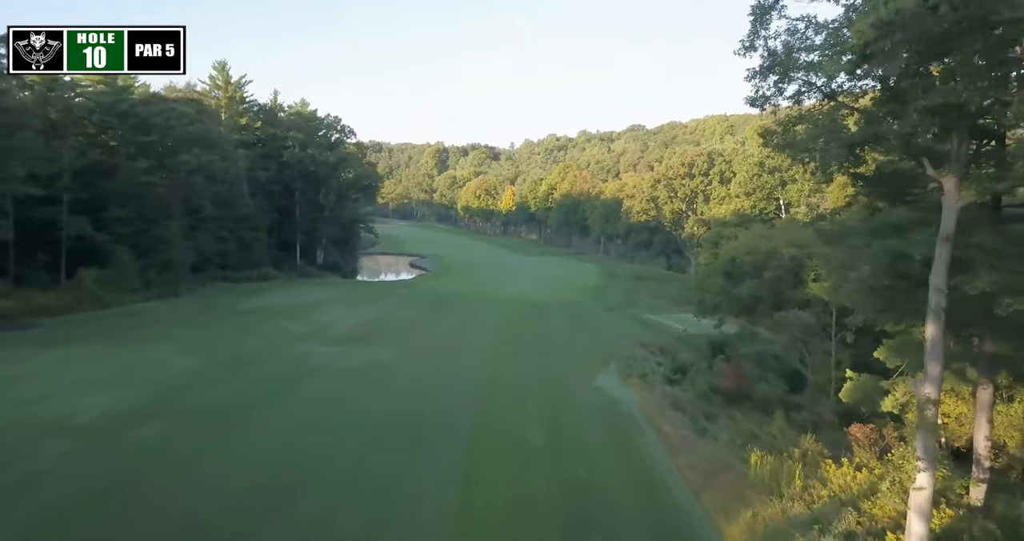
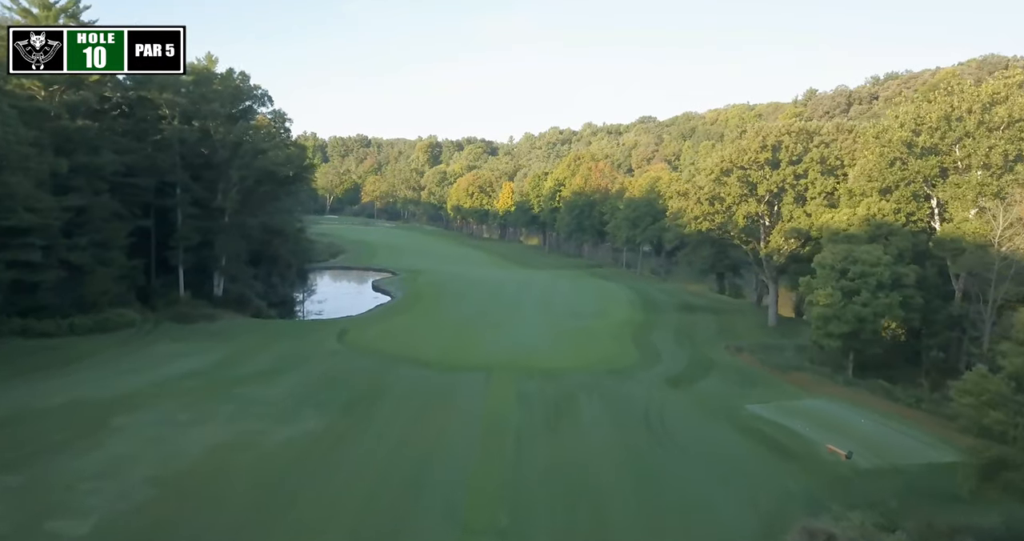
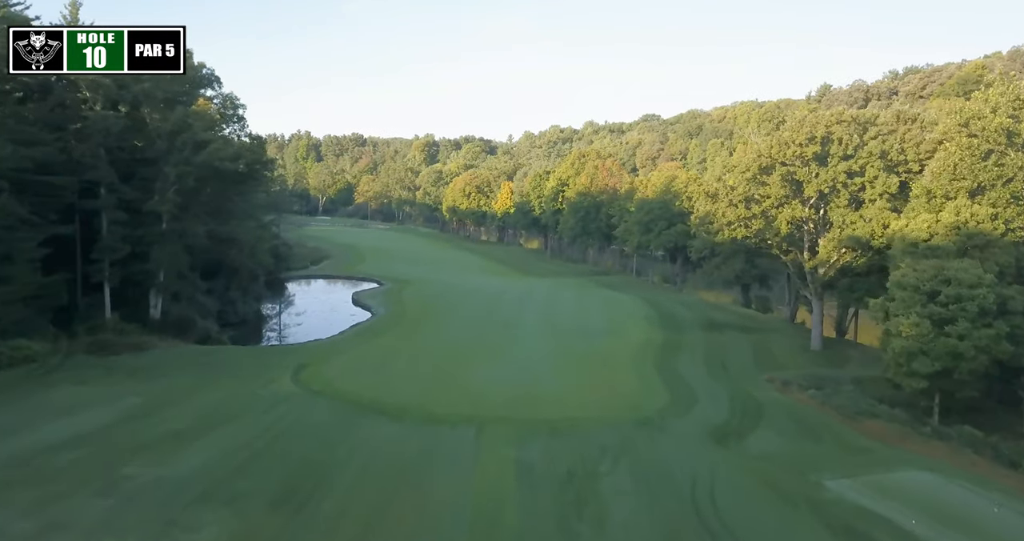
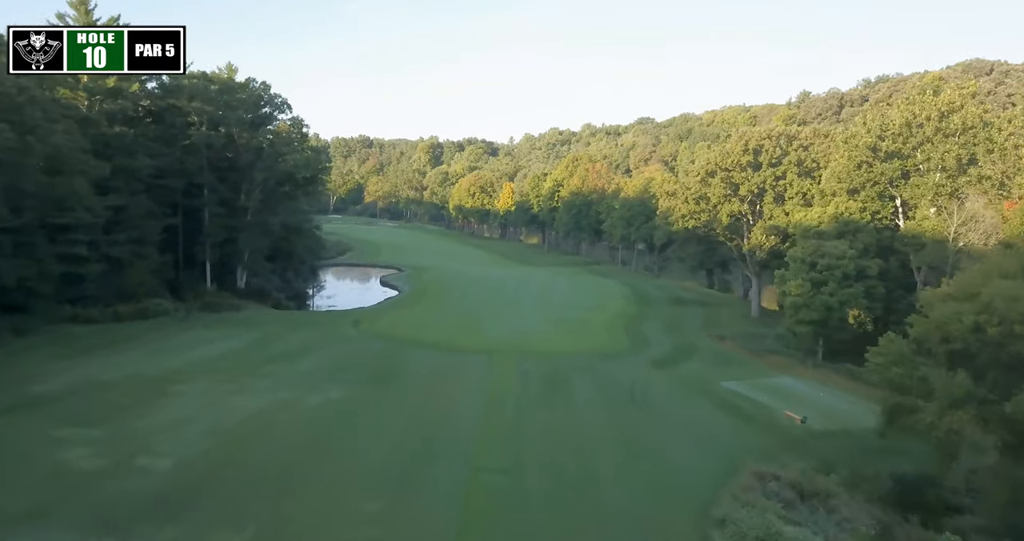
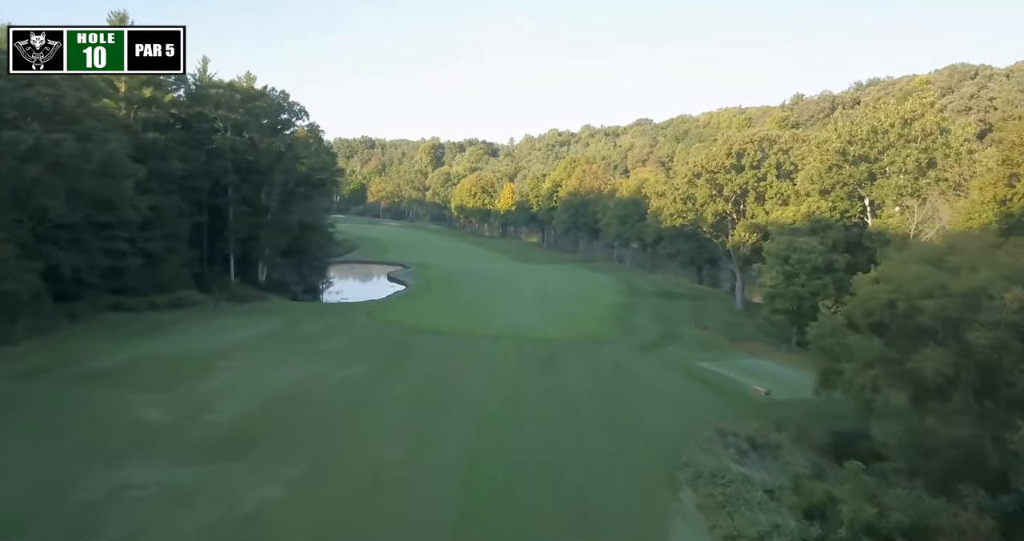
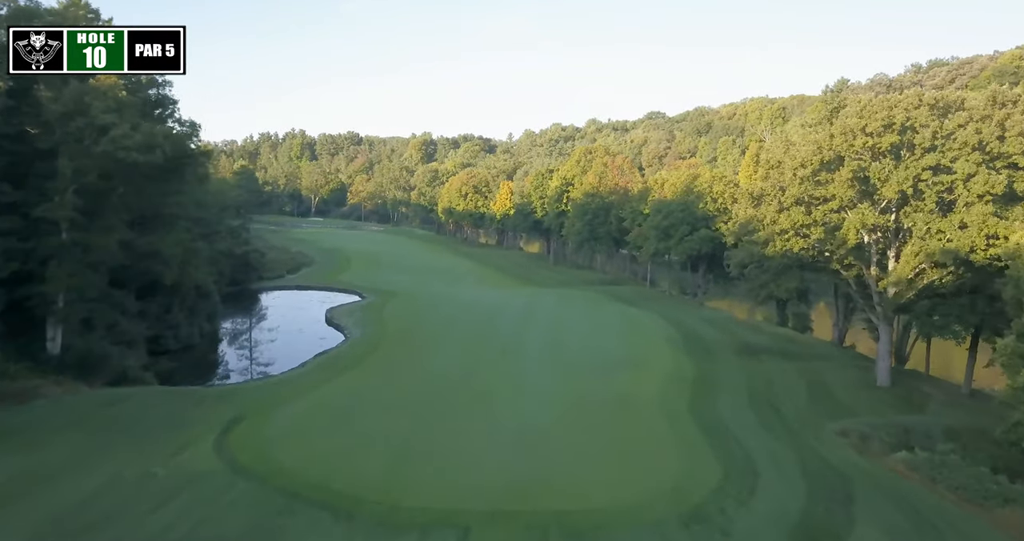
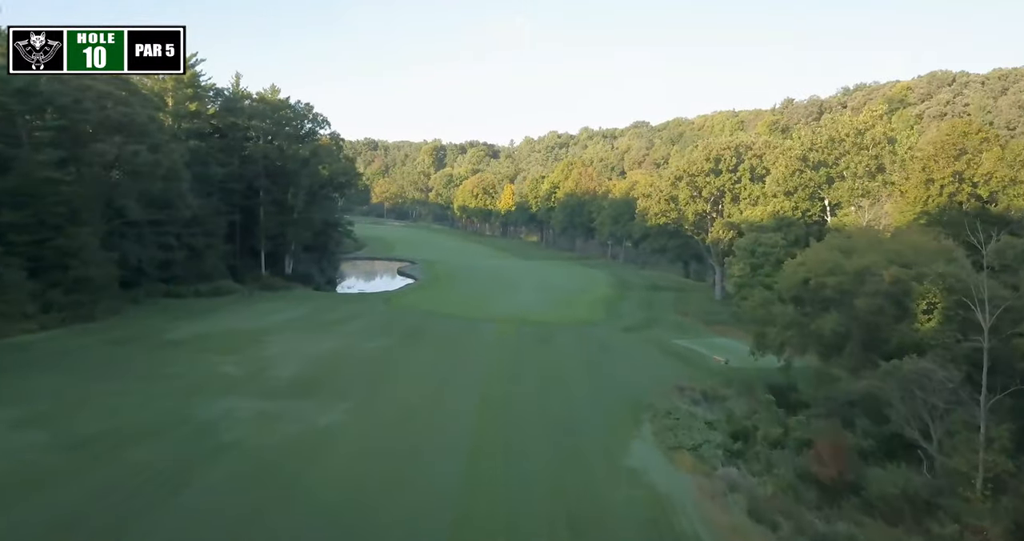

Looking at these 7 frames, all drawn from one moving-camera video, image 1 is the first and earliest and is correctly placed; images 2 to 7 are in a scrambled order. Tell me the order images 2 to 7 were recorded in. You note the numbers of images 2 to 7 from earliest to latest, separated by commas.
7, 5, 4, 2, 3, 6
